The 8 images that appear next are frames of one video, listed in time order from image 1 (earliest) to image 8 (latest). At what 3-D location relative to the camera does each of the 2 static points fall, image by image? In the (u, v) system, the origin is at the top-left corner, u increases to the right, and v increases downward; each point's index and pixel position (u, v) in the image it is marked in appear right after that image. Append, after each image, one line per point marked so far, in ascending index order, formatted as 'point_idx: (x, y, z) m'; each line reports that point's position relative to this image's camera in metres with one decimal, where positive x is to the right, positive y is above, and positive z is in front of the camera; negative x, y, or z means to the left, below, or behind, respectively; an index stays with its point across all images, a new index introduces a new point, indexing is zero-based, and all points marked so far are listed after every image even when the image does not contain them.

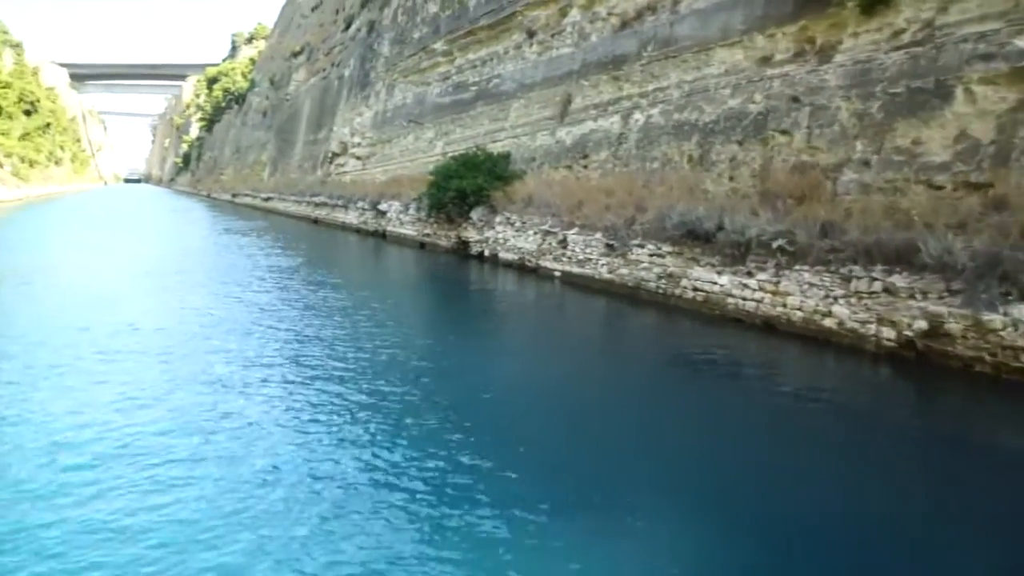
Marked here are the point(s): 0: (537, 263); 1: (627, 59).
0: (+0.6, +0.6, +16.0) m
1: (+2.6, +5.2, +15.8) m
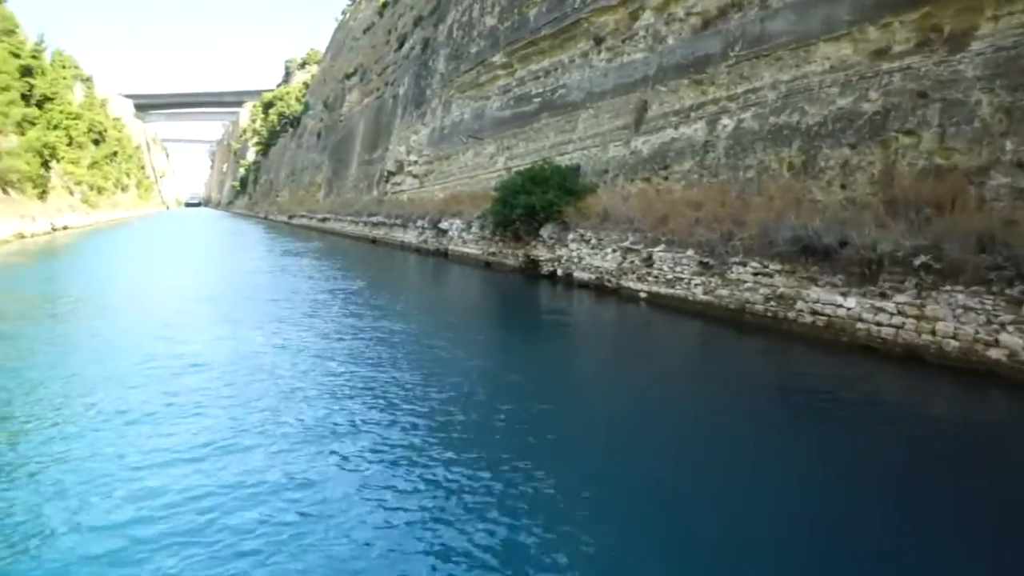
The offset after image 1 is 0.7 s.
0: (+2.2, +0.1, +14.8) m
1: (+4.1, +4.7, +14.6) m
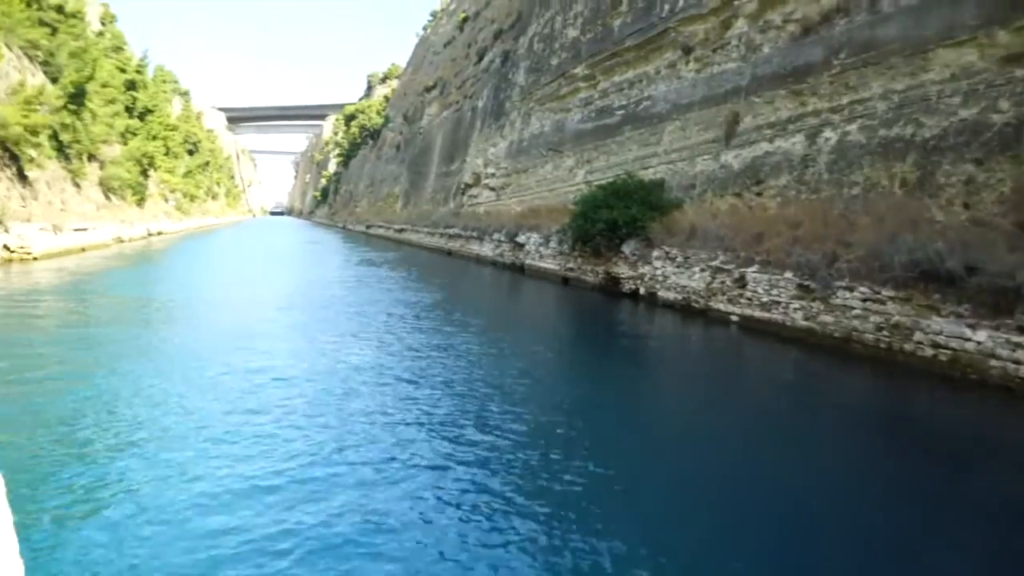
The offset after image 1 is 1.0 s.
0: (+3.9, -0.3, +14.1) m
1: (+5.9, +4.3, +13.7) m
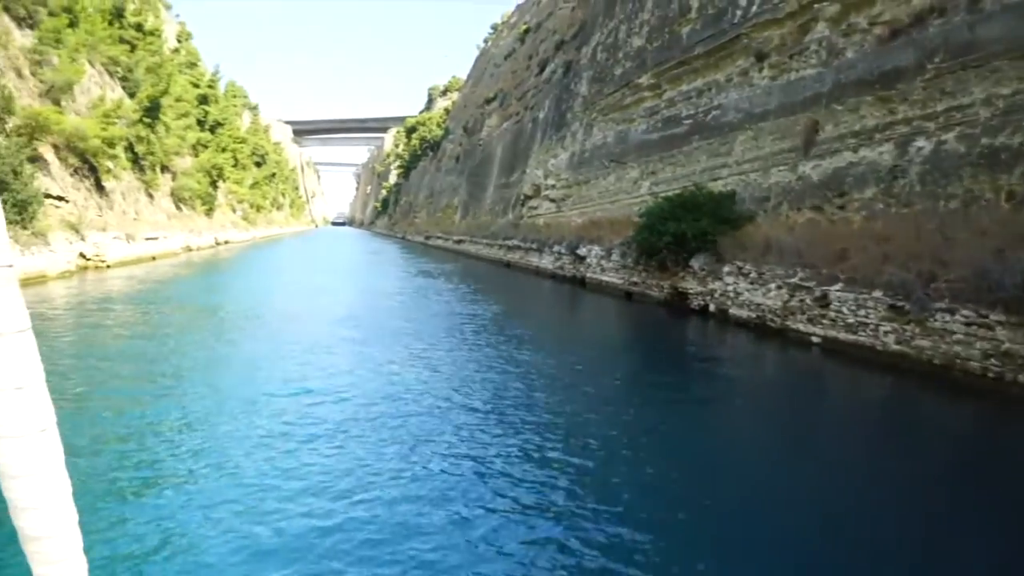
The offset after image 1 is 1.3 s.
0: (+5.1, -0.7, +13.2) m
1: (+7.1, +3.9, +12.8) m
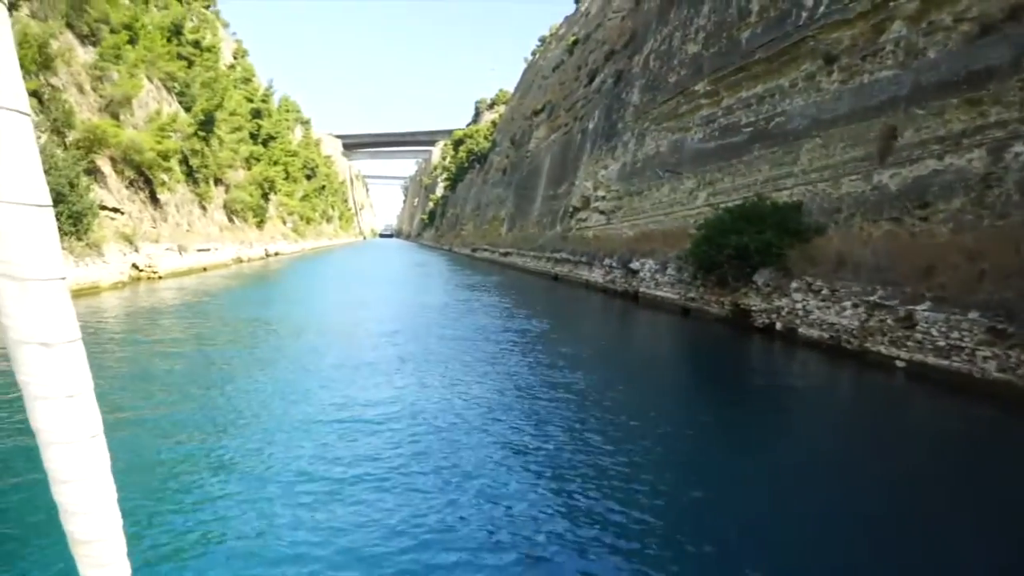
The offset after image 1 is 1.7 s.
0: (+6.0, -1.0, +12.2) m
1: (+8.1, +3.6, +11.7) m
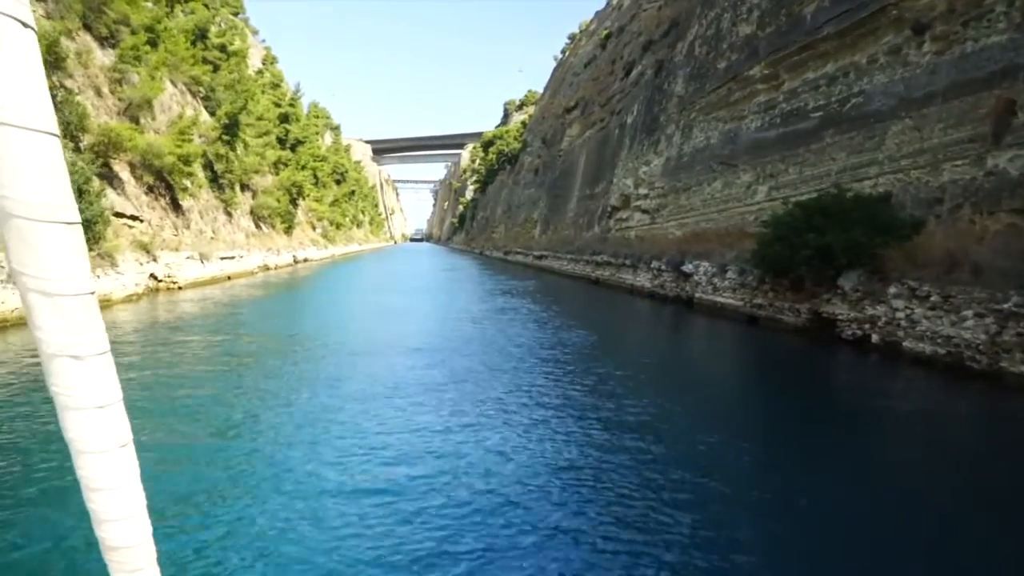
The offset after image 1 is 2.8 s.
0: (+6.8, -1.1, +10.1) m
1: (+8.7, +3.5, +9.5) m
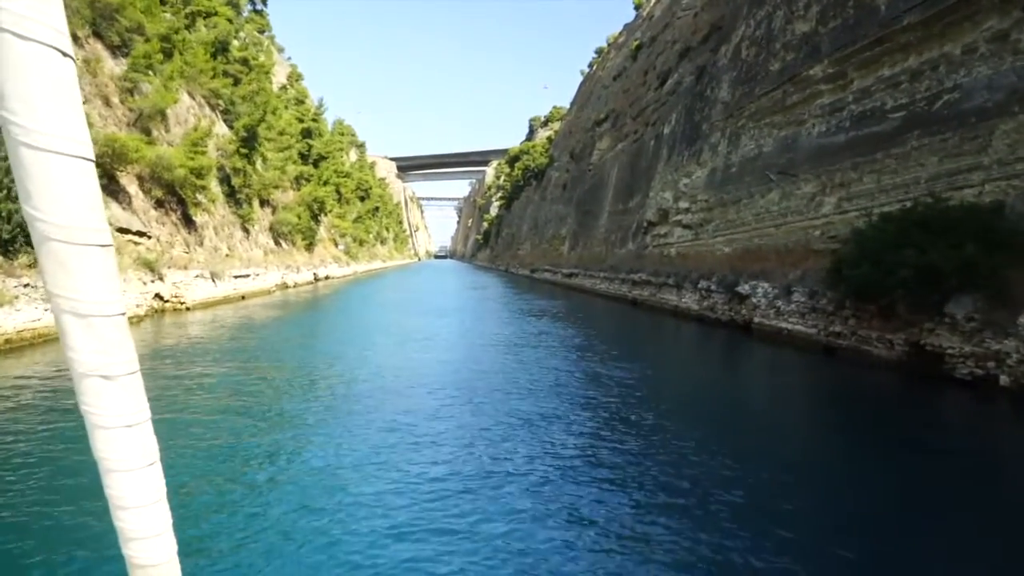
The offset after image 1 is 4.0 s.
0: (+7.4, -1.4, +7.8) m
1: (+9.3, +3.2, +7.3) m
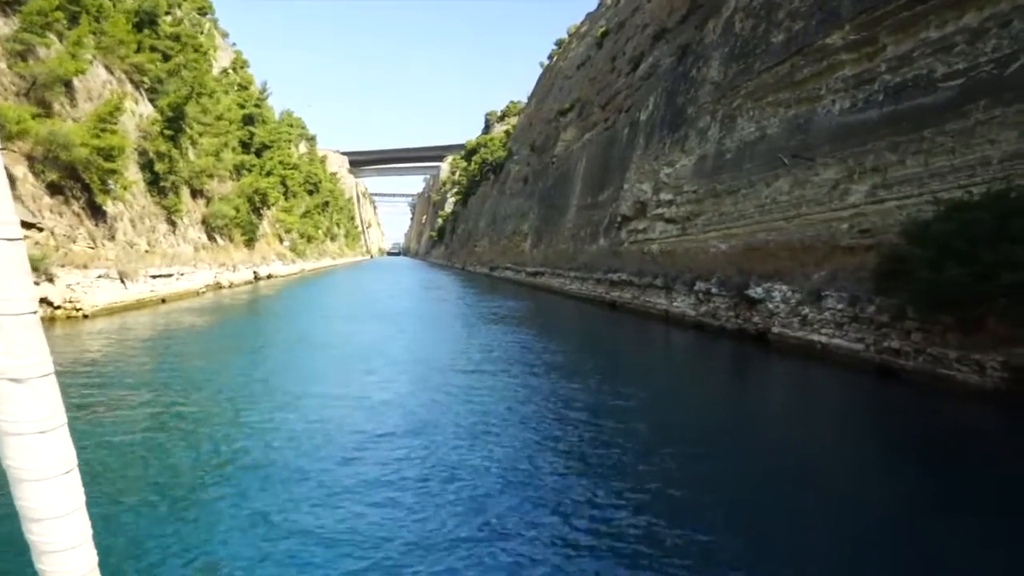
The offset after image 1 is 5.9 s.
0: (+7.4, -1.5, +5.1) m
1: (+9.4, +3.0, +4.7) m
